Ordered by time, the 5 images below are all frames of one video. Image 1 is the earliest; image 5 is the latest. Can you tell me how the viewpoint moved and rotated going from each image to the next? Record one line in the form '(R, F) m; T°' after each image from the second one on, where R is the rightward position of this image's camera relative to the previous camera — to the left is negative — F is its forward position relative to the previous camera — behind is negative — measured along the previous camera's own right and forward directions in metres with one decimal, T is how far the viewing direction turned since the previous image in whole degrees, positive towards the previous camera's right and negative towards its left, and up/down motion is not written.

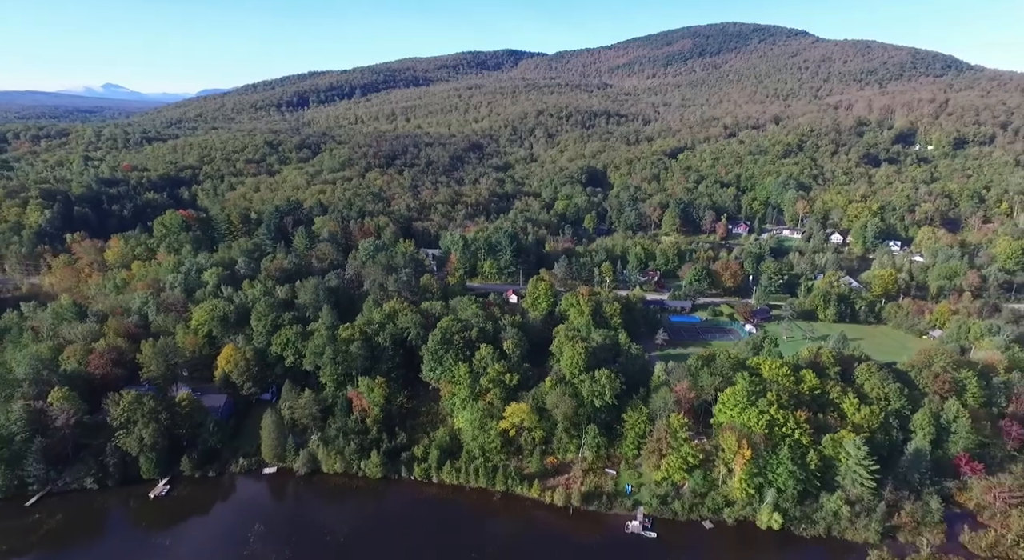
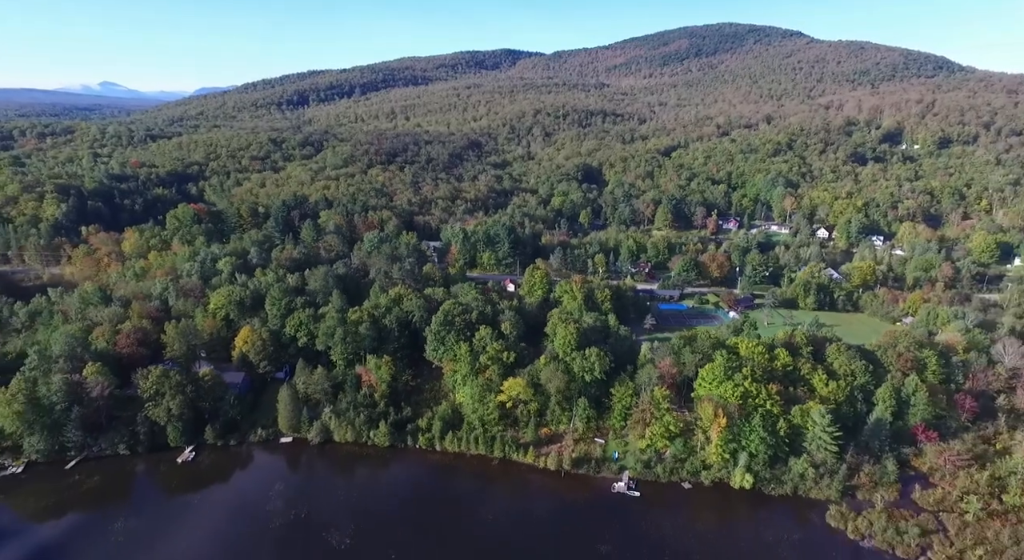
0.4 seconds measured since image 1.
(0.0, -3.4) m; 0°
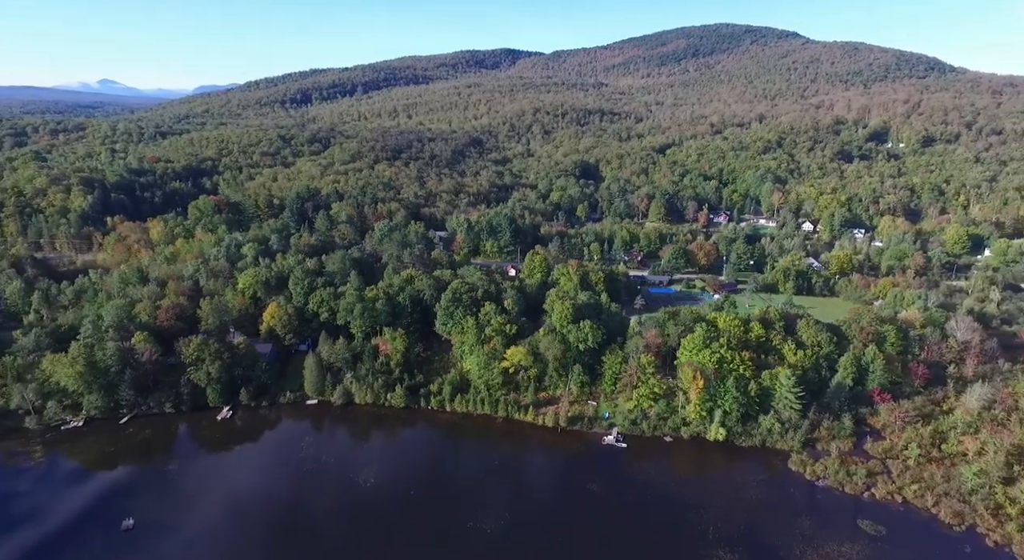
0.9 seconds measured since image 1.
(-0.3, -5.1) m; 0°
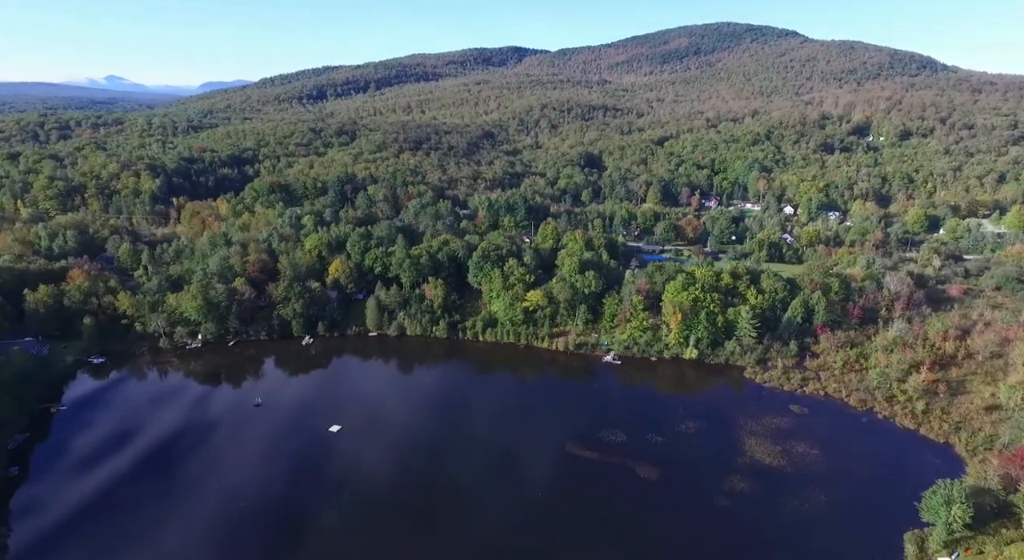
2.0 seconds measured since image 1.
(-1.6, -12.5) m; 0°
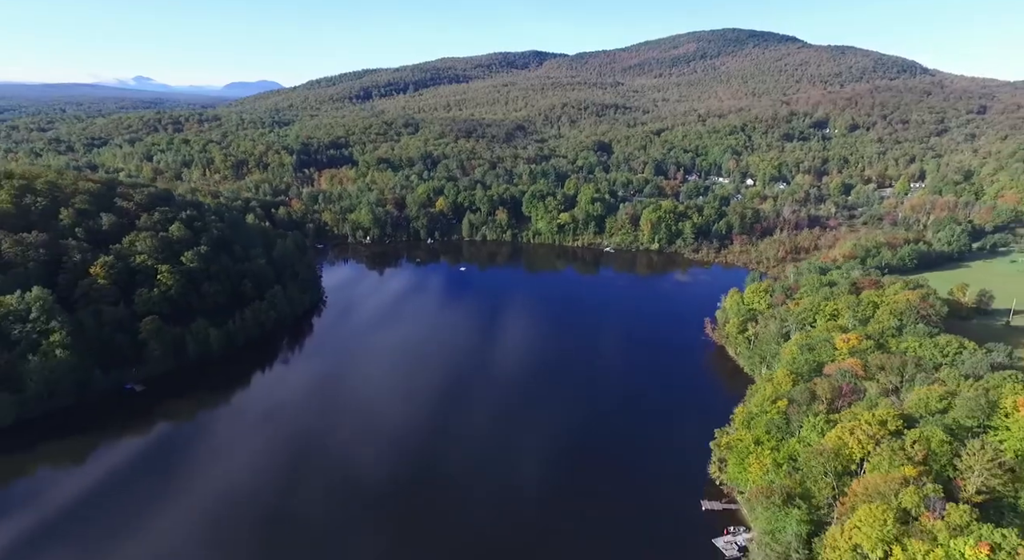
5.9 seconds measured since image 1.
(-3.8, -40.2) m; -2°
